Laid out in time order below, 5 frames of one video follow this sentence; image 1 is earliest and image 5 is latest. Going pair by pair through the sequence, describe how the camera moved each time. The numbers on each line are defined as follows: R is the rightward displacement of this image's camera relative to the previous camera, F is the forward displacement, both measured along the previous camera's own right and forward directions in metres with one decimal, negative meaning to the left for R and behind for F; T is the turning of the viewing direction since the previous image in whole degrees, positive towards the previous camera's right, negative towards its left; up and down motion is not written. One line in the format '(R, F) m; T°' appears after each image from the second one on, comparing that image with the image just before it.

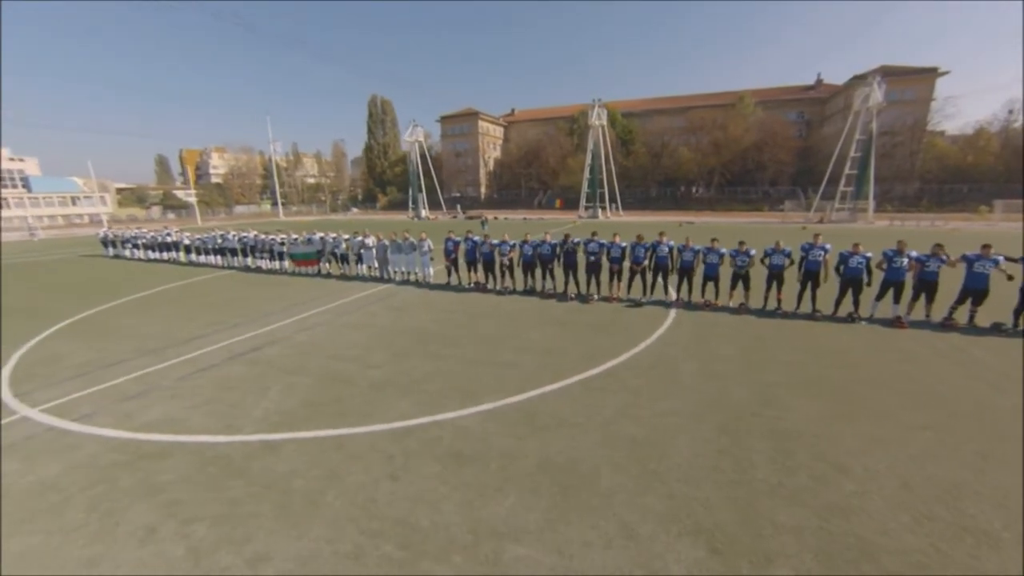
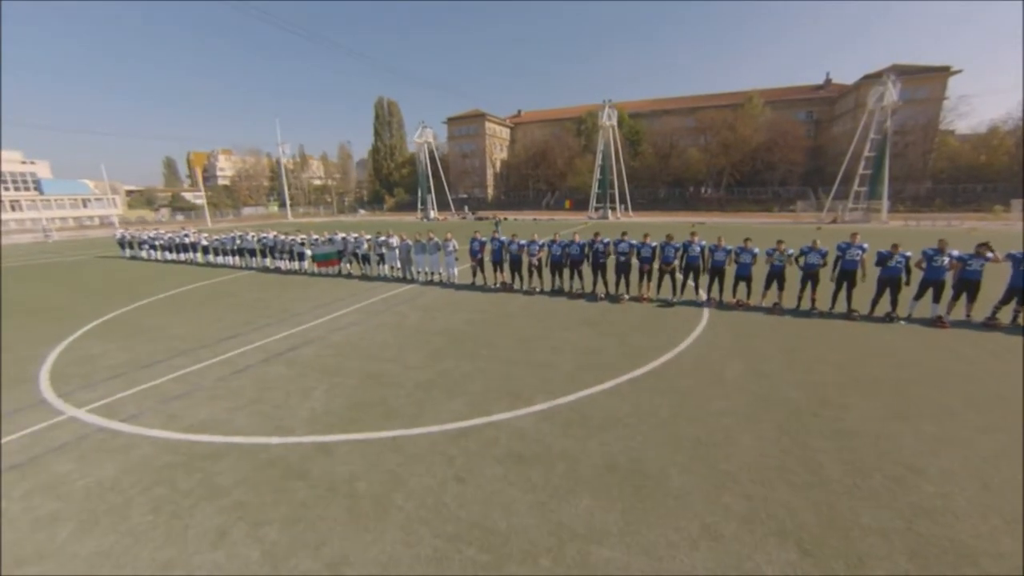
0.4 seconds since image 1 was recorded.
(-0.8, +0.1) m; 0°
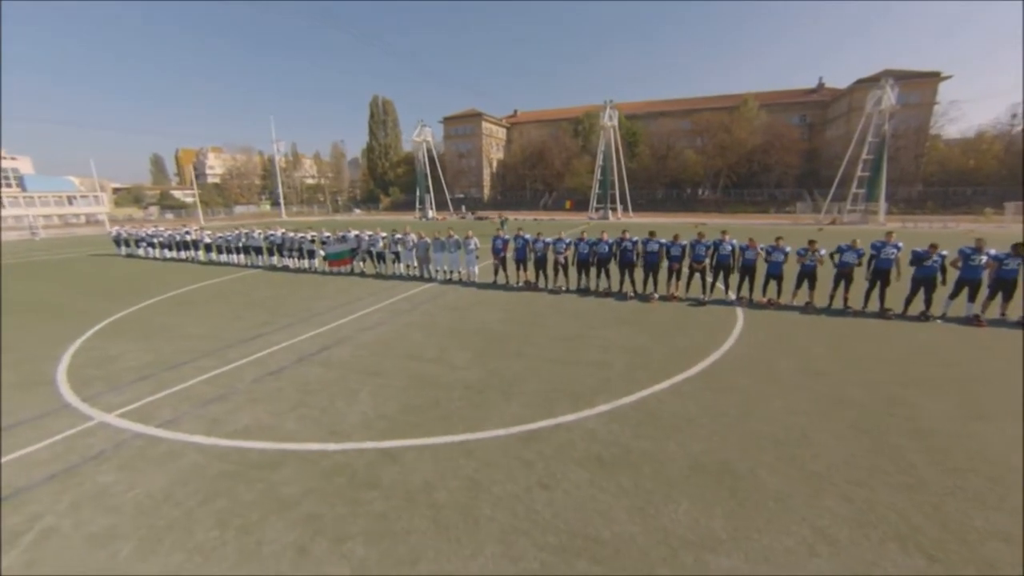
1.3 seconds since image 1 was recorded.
(-1.1, +0.3) m; +1°
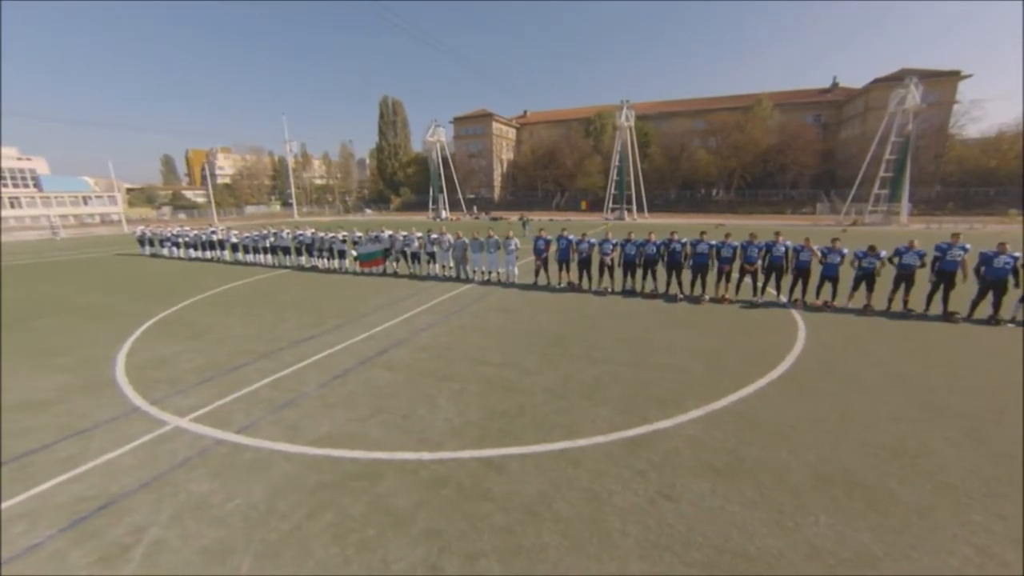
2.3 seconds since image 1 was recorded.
(-1.2, +0.2) m; 0°
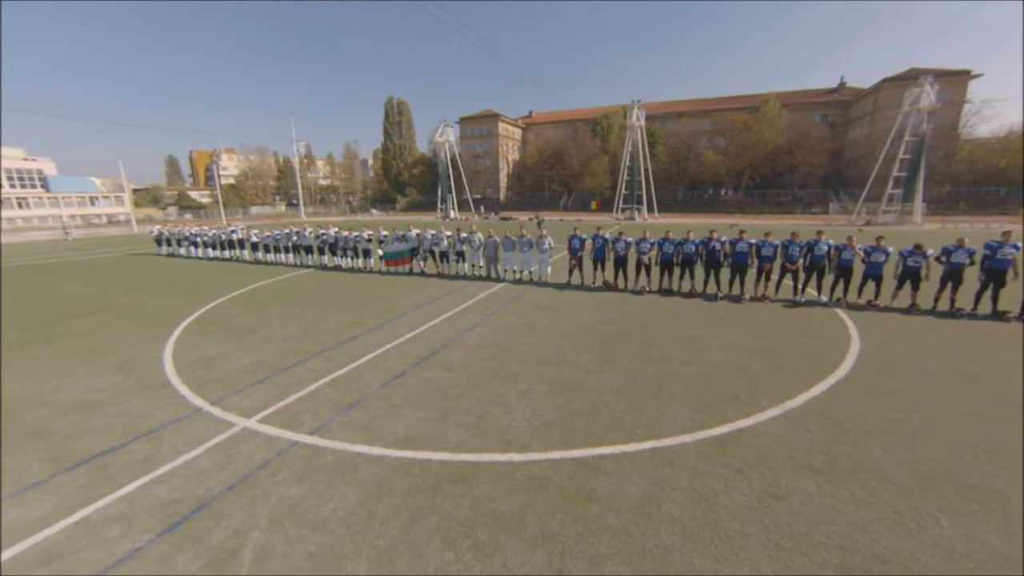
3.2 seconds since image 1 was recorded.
(-1.1, +0.1) m; 0°
